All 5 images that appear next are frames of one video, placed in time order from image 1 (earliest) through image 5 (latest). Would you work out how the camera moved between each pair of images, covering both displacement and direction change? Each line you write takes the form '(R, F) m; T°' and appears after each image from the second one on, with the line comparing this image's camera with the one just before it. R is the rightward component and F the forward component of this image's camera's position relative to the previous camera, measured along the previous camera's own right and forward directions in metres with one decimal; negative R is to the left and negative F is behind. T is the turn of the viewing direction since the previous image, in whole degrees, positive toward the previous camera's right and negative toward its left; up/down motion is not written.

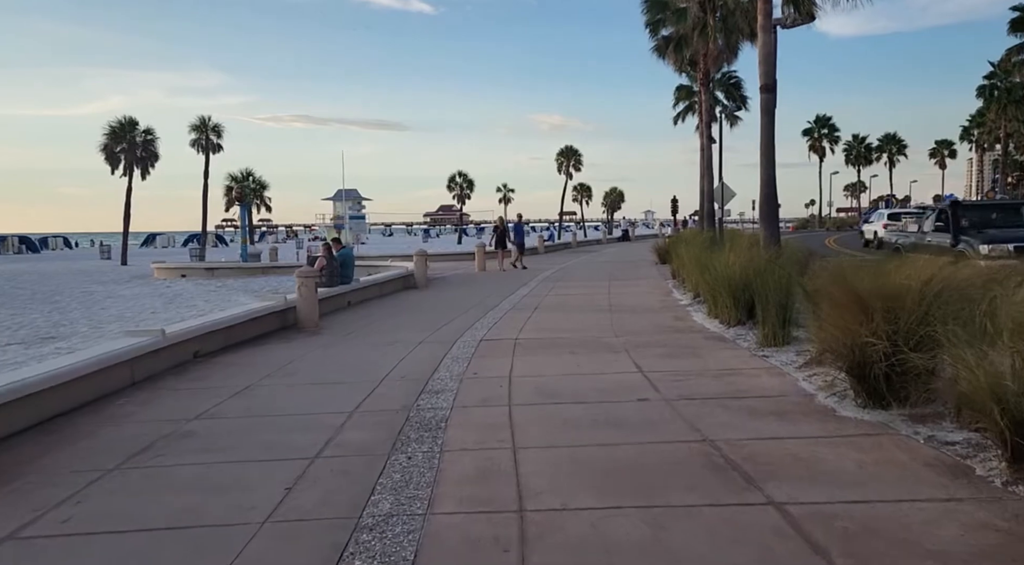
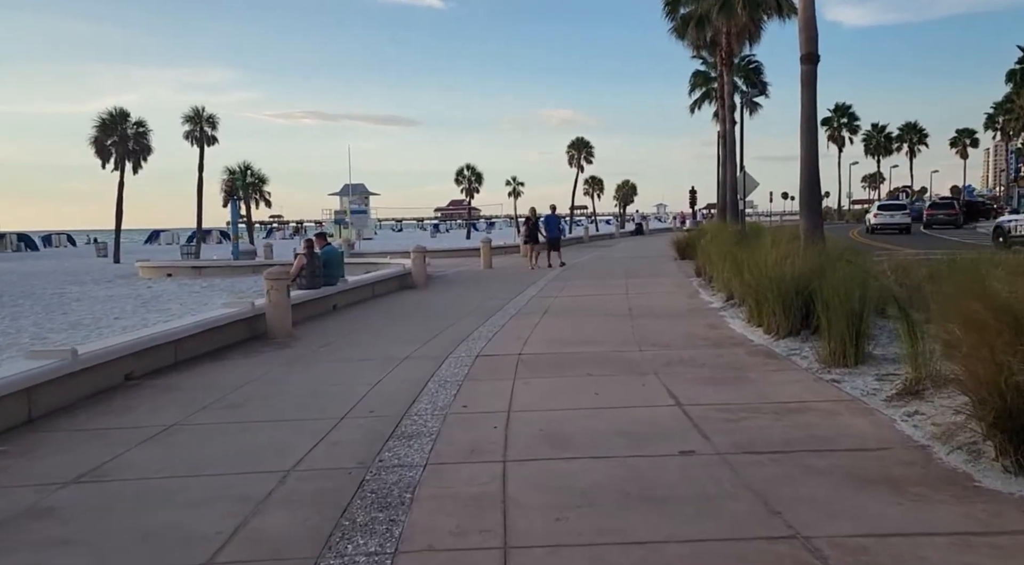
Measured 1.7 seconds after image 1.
(+0.1, +2.0) m; -1°
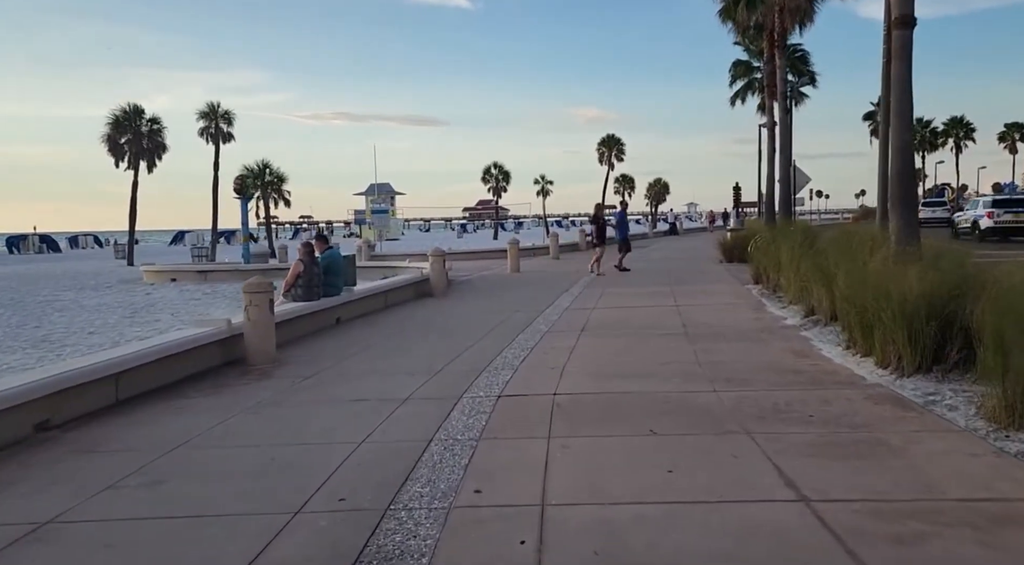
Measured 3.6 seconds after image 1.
(0.0, +2.2) m; -2°
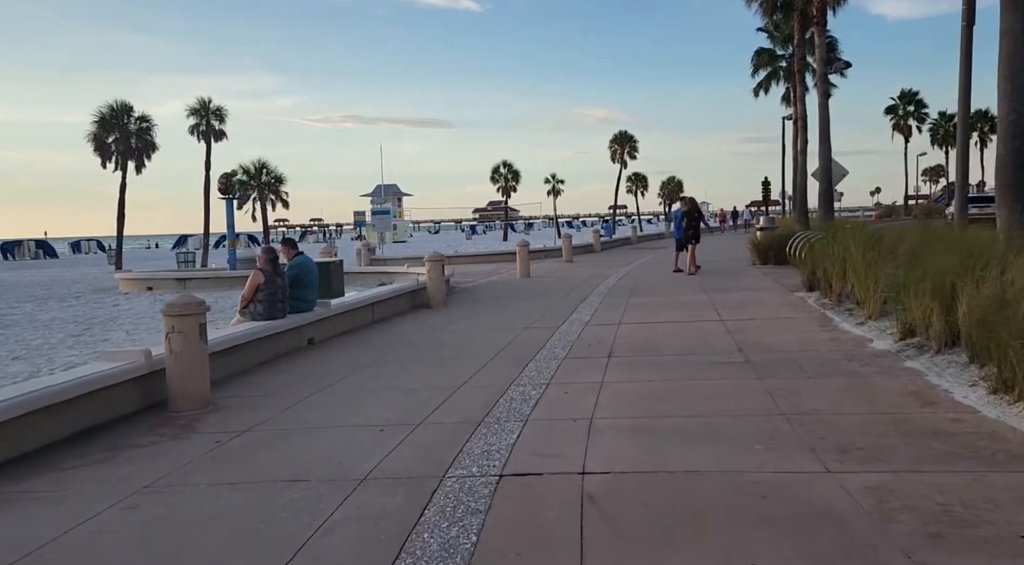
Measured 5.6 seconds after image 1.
(0.0, +2.4) m; -1°
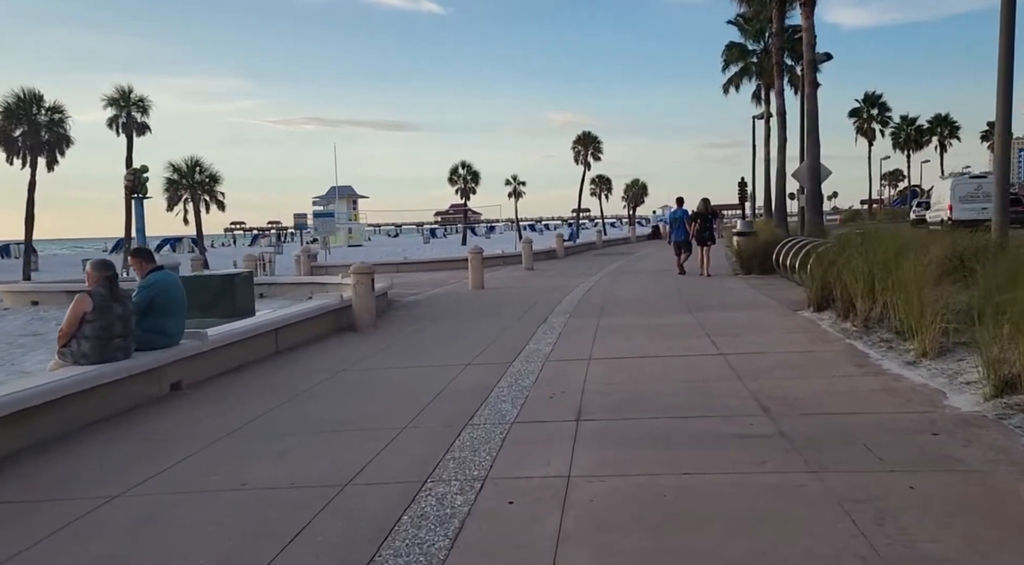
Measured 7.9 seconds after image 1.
(+0.3, +2.8) m; +3°
